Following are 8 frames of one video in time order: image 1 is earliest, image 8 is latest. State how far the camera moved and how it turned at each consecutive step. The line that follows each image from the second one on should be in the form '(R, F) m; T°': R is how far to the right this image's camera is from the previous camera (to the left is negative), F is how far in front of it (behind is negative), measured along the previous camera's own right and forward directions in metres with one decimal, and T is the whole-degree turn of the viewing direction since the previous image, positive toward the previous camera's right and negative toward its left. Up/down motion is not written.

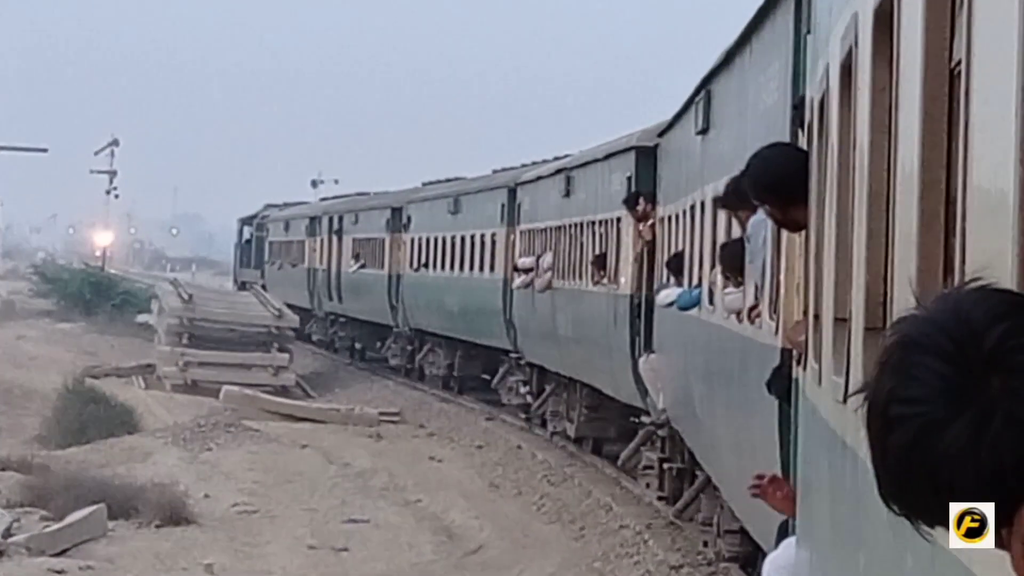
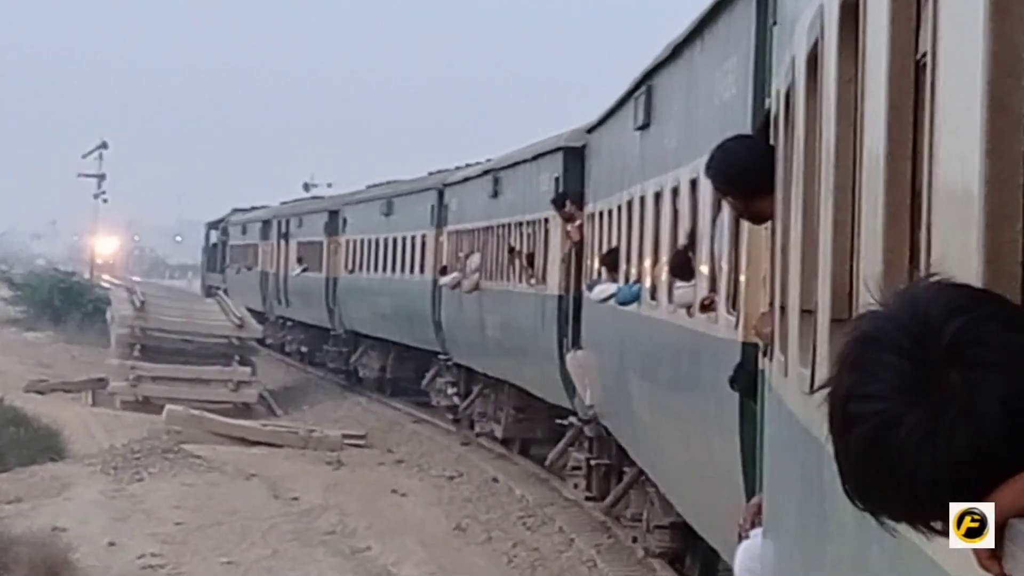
(+0.3, +2.2) m; 0°
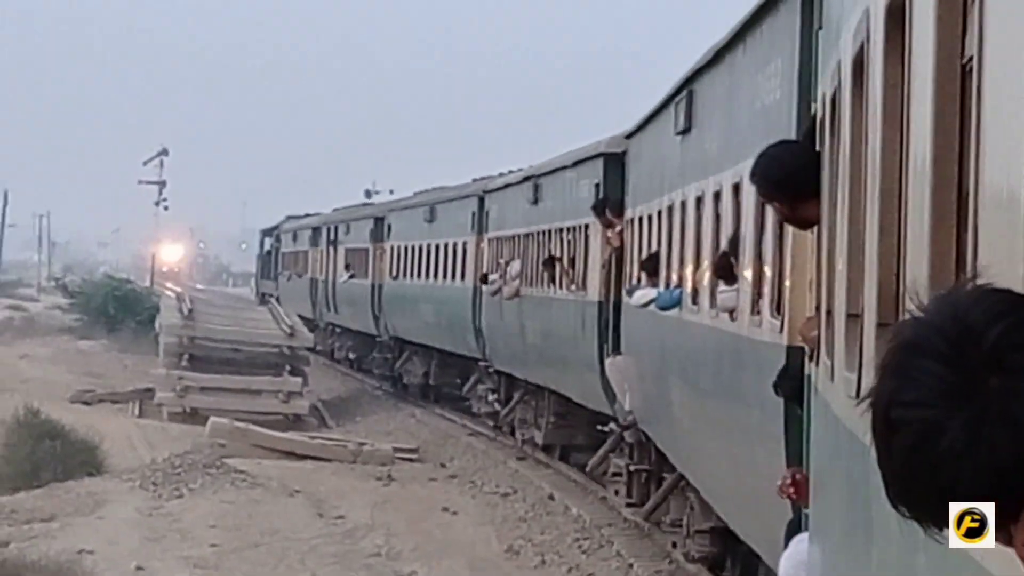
(+0.1, +0.8) m; -2°
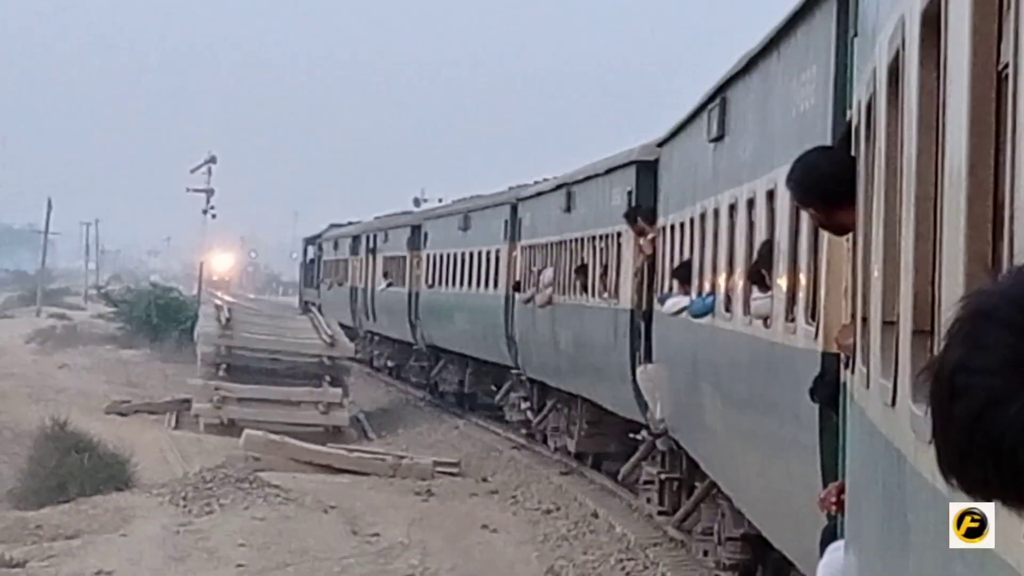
(+0.1, +0.6) m; -2°
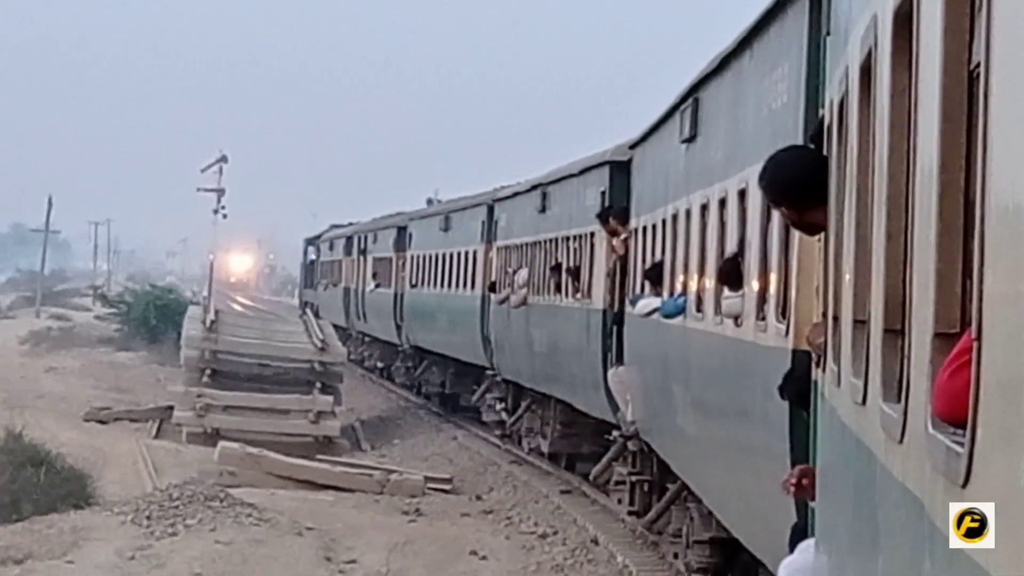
(+0.2, +1.2) m; -1°
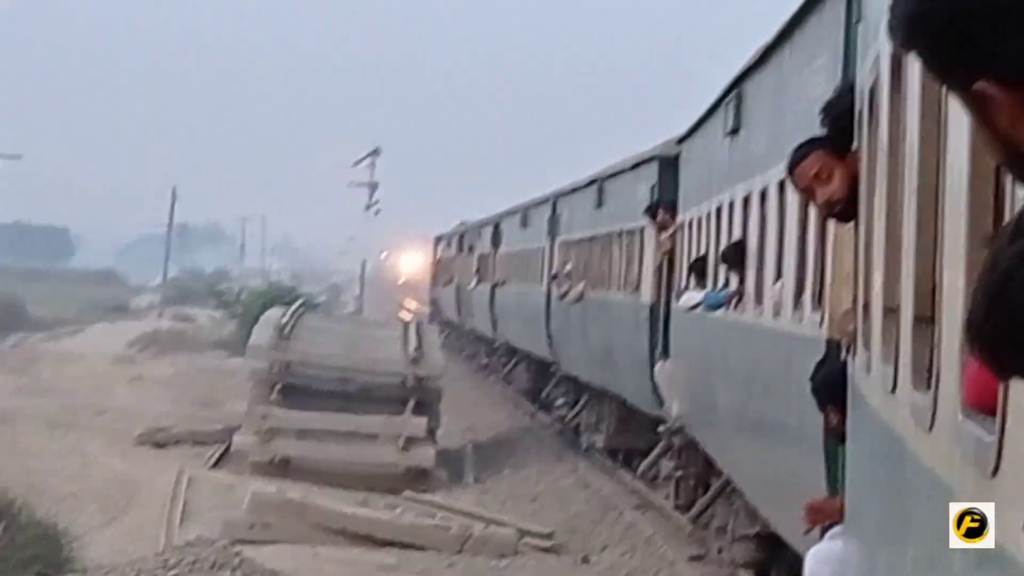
(+0.4, +3.6) m; -6°
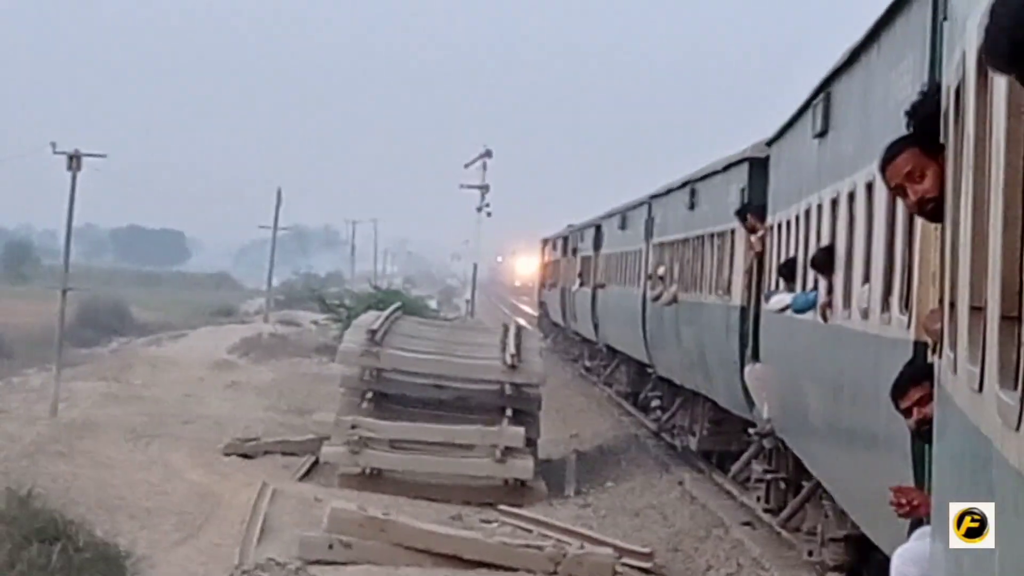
(+0.1, +0.9) m; -4°
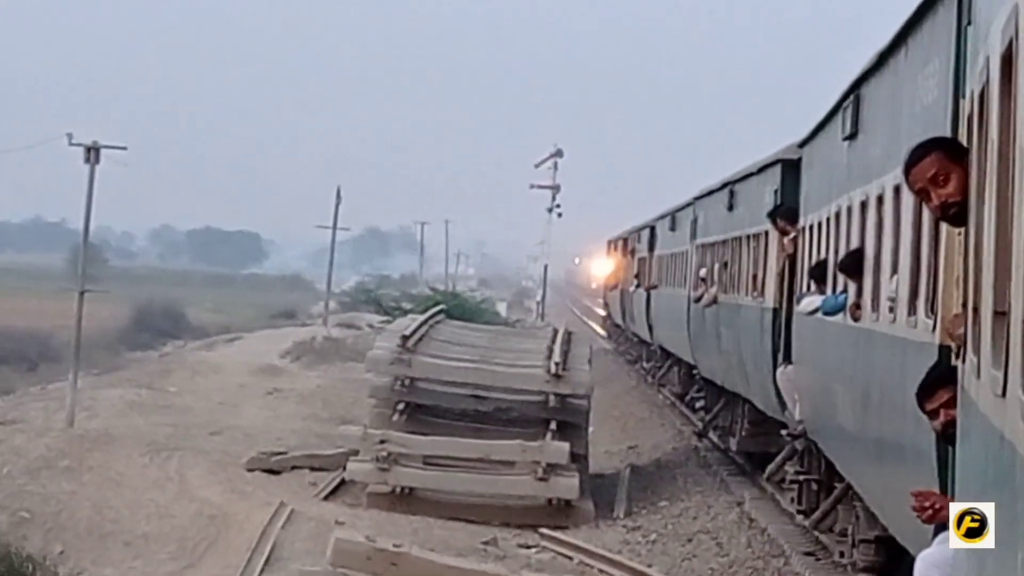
(+0.3, +1.2) m; -3°
